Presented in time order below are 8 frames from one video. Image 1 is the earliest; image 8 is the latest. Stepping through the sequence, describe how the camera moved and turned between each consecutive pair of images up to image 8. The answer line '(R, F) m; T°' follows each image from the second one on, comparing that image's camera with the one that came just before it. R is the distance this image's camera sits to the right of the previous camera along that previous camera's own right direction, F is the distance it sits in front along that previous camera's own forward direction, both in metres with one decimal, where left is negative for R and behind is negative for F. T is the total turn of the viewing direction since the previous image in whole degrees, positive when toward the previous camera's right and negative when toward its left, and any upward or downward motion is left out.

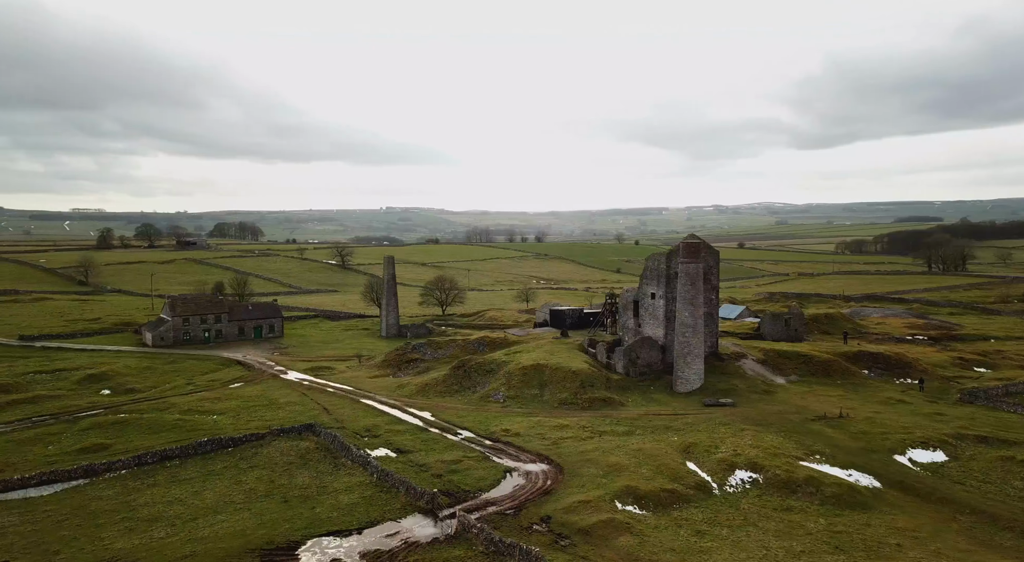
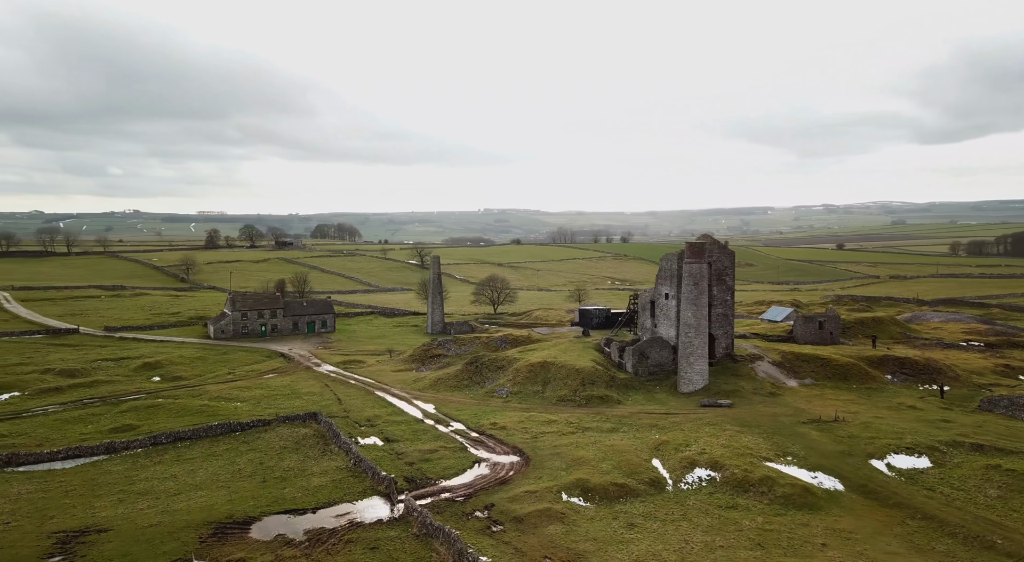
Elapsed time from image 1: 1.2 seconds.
(+5.6, -0.5) m; -6°
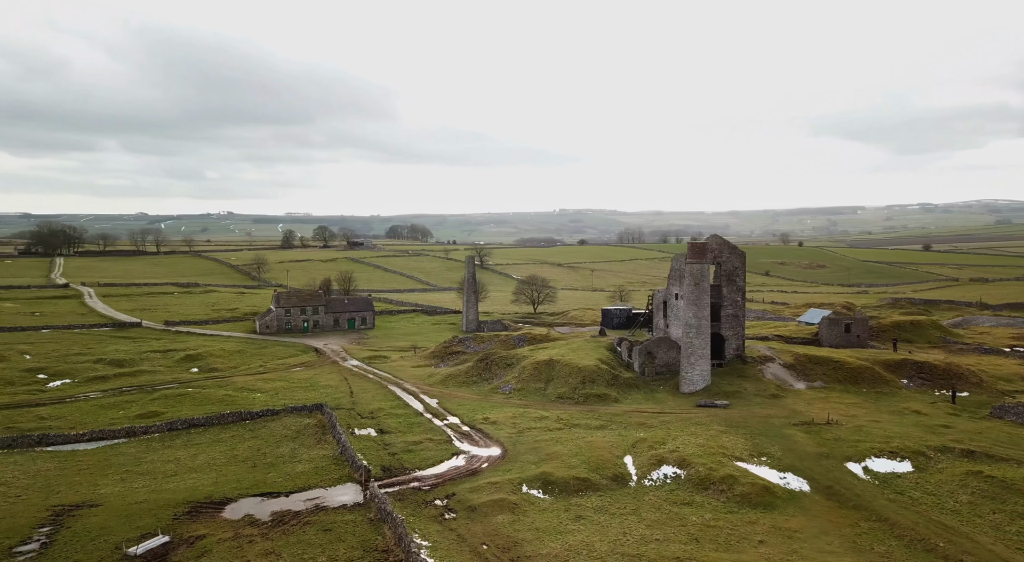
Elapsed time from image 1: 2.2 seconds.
(+4.3, -0.6) m; -5°
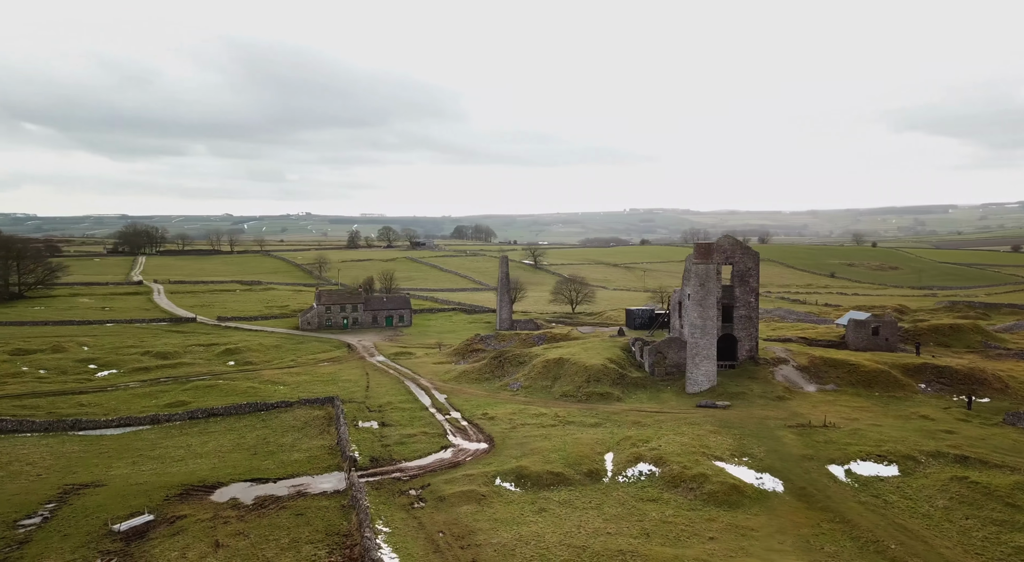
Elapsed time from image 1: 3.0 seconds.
(+3.7, -0.6) m; -4°
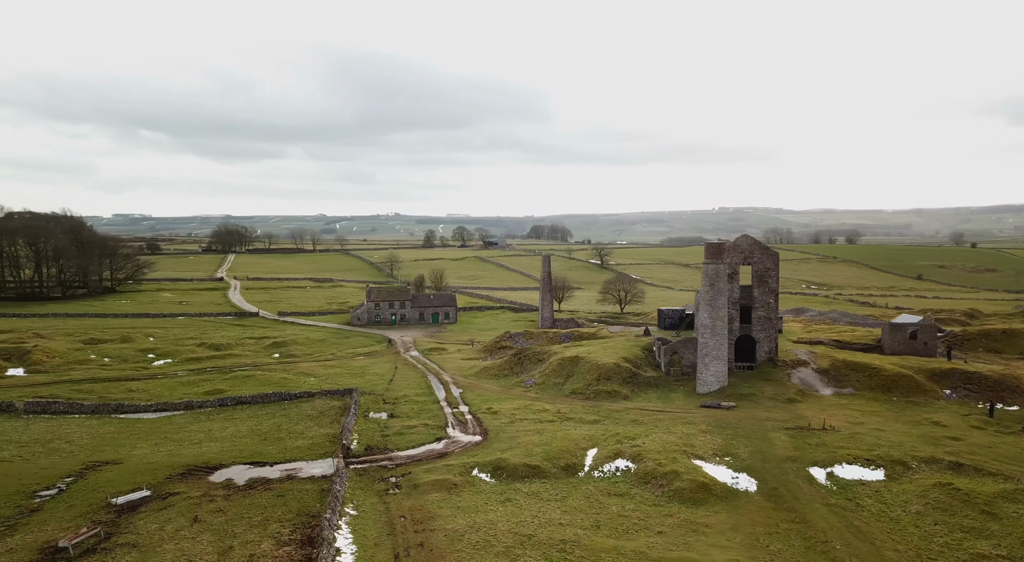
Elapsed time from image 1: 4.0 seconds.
(+4.2, -0.8) m; -5°
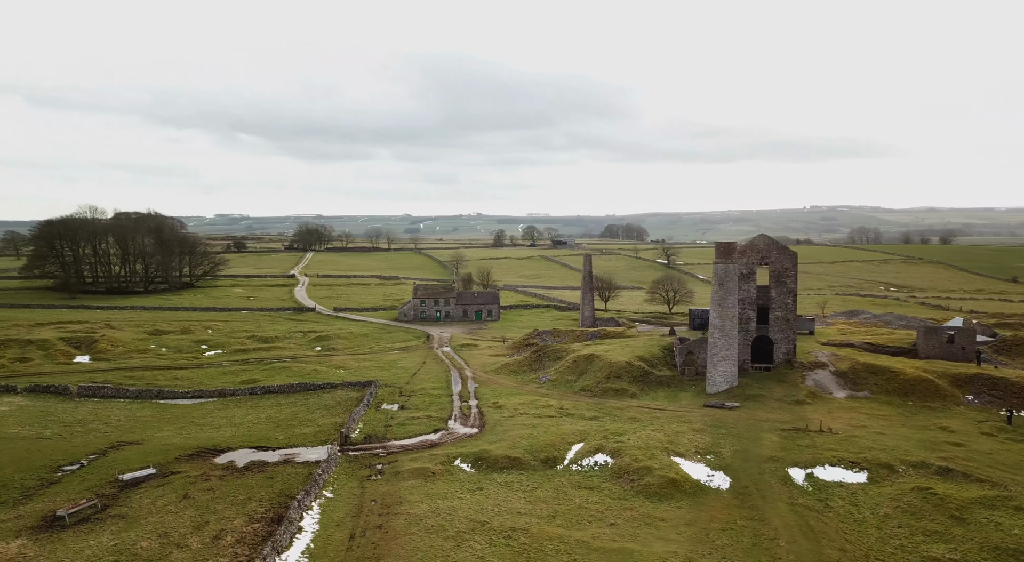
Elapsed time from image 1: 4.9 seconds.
(+4.0, -0.9) m; -5°
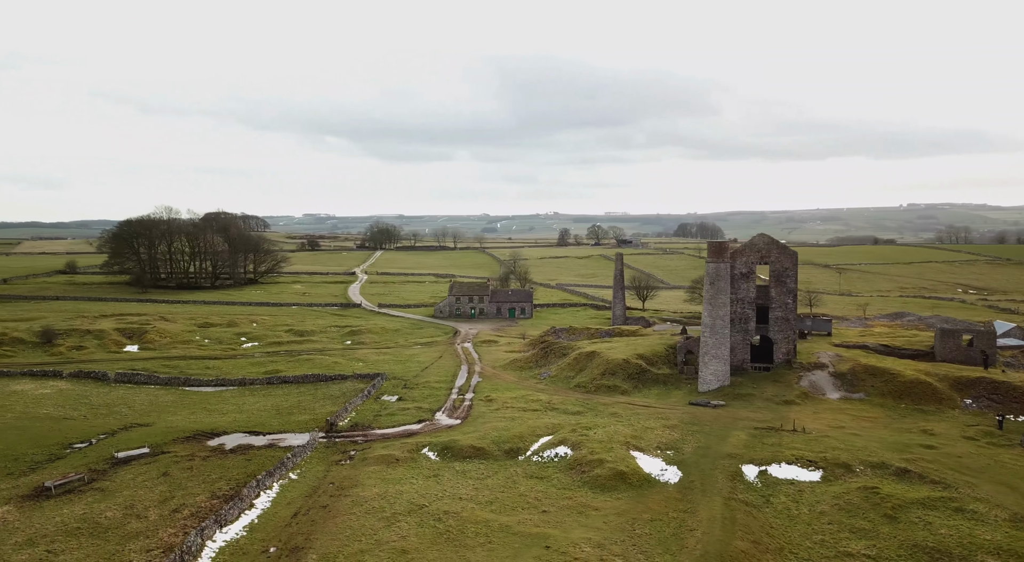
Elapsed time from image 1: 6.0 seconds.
(+4.7, -1.2) m; -5°
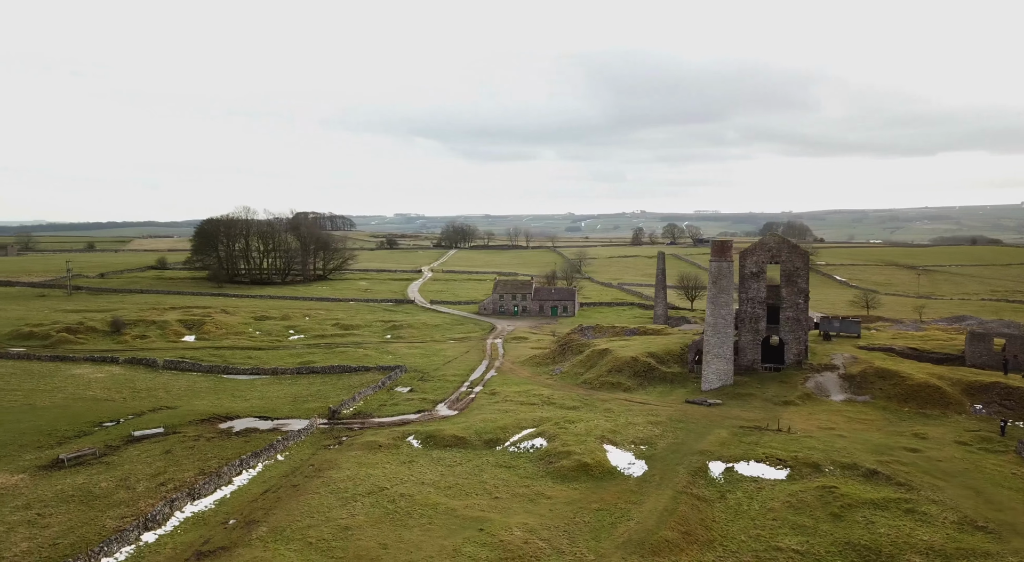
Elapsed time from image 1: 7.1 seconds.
(+4.6, -1.2) m; -5°
